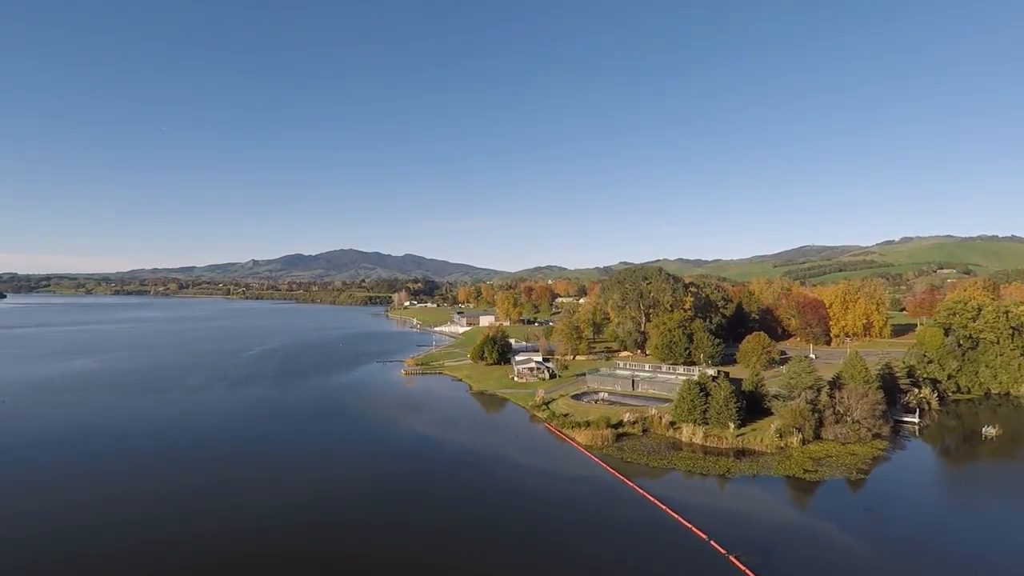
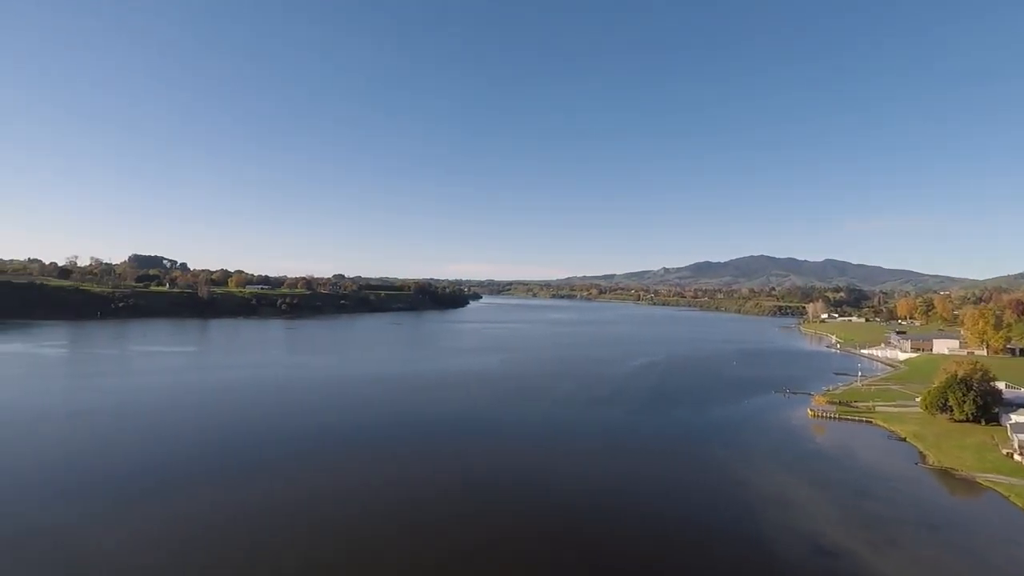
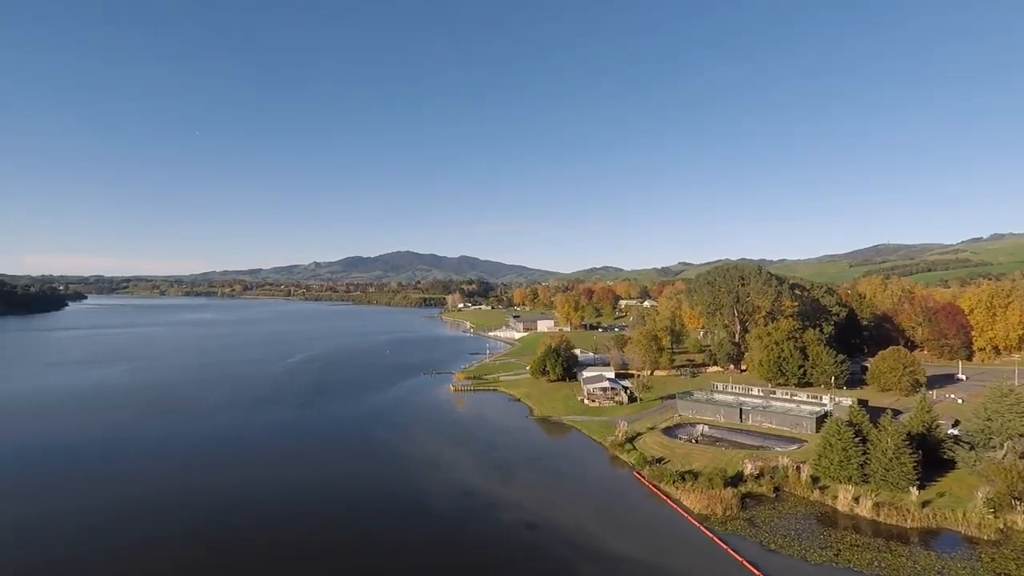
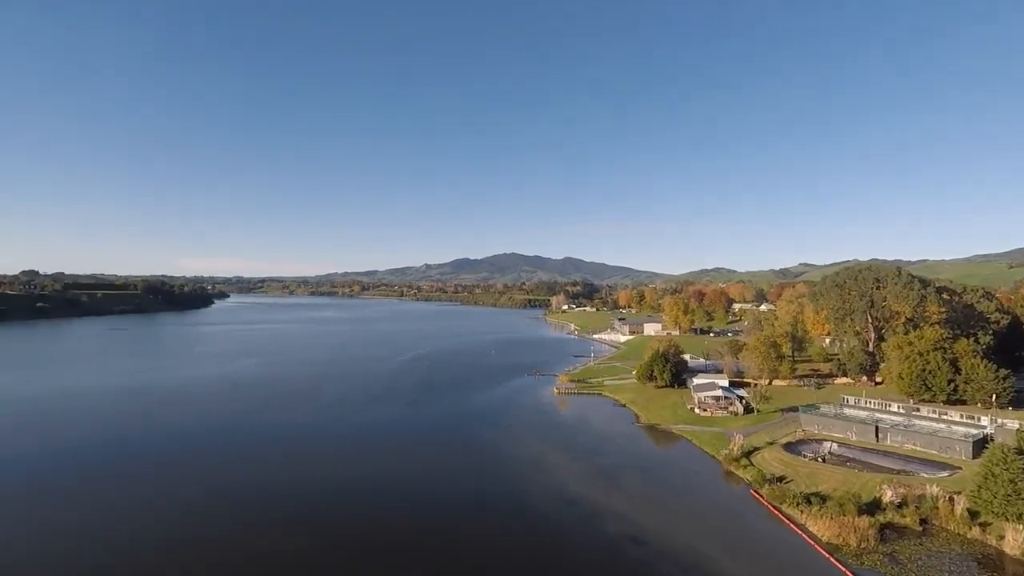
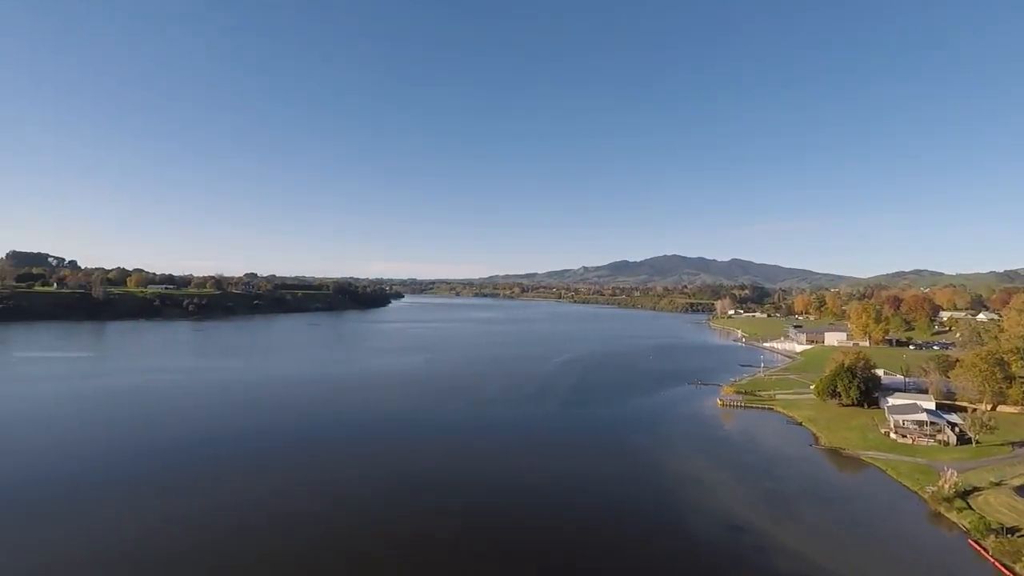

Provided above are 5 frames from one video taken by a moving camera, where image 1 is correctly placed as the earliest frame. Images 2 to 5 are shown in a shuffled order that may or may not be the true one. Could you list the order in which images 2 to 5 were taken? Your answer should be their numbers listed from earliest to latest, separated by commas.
3, 4, 5, 2
